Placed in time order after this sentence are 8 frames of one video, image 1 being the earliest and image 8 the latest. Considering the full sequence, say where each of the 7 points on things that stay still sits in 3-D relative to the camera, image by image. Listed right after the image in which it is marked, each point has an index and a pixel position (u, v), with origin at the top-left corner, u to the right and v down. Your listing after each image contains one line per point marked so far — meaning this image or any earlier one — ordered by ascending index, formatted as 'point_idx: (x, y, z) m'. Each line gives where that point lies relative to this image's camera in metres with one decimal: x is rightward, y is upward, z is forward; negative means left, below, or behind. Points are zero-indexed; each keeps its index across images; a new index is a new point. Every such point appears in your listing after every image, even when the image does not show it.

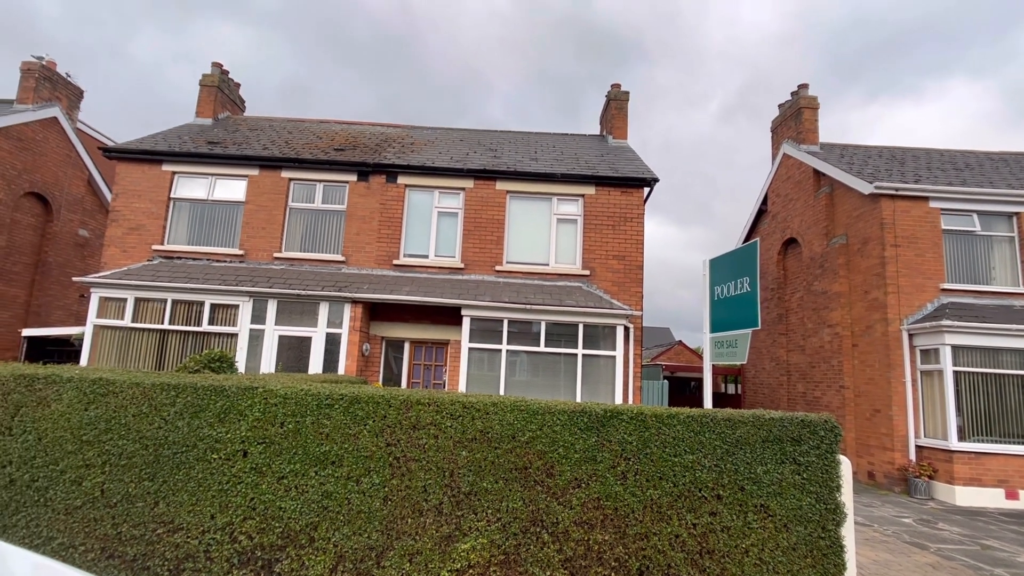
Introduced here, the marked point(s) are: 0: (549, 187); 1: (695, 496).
0: (+0.8, +2.2, +11.9) m
1: (+1.4, -1.6, +4.1) m
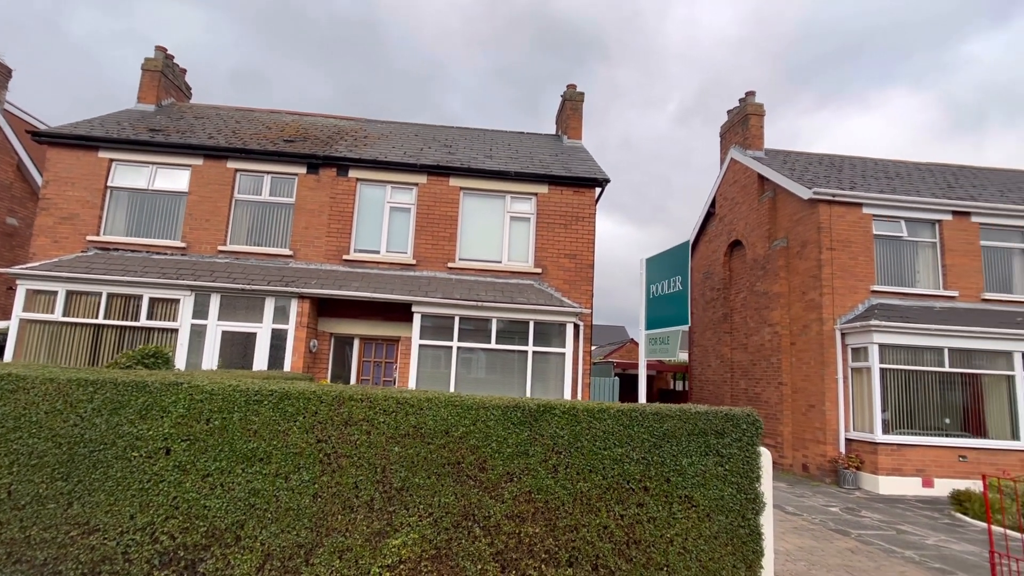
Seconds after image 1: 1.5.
0: (-0.2, +2.3, +12.0) m
1: (+0.9, -1.5, +4.2) m
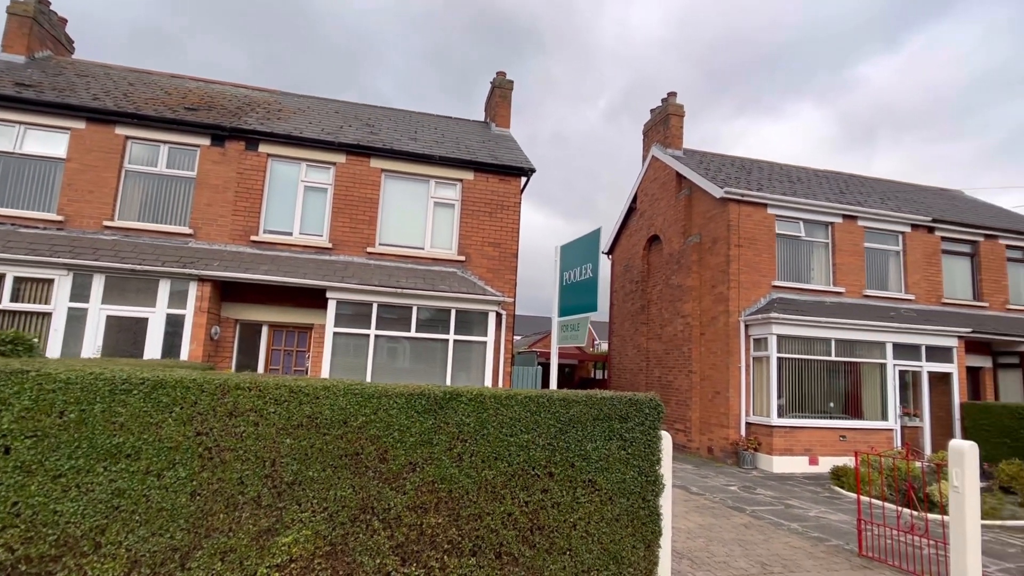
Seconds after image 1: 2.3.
0: (-1.9, +2.6, +11.7) m
1: (+0.1, -1.4, +4.1) m
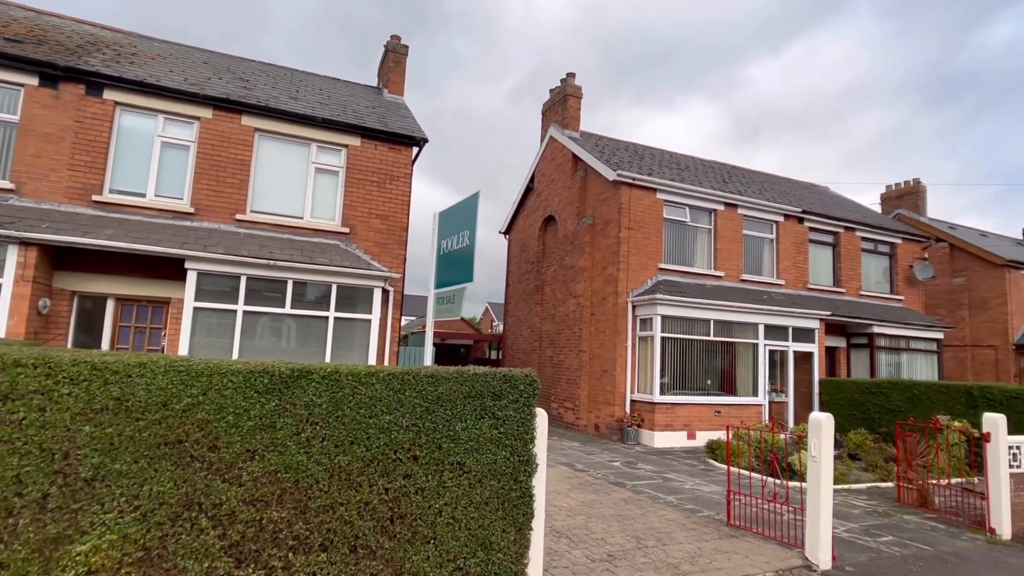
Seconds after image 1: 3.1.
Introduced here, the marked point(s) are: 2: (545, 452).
0: (-4.0, +3.1, +10.7) m
1: (-0.8, -1.2, +3.7) m
2: (+0.2, -1.3, +4.2) m
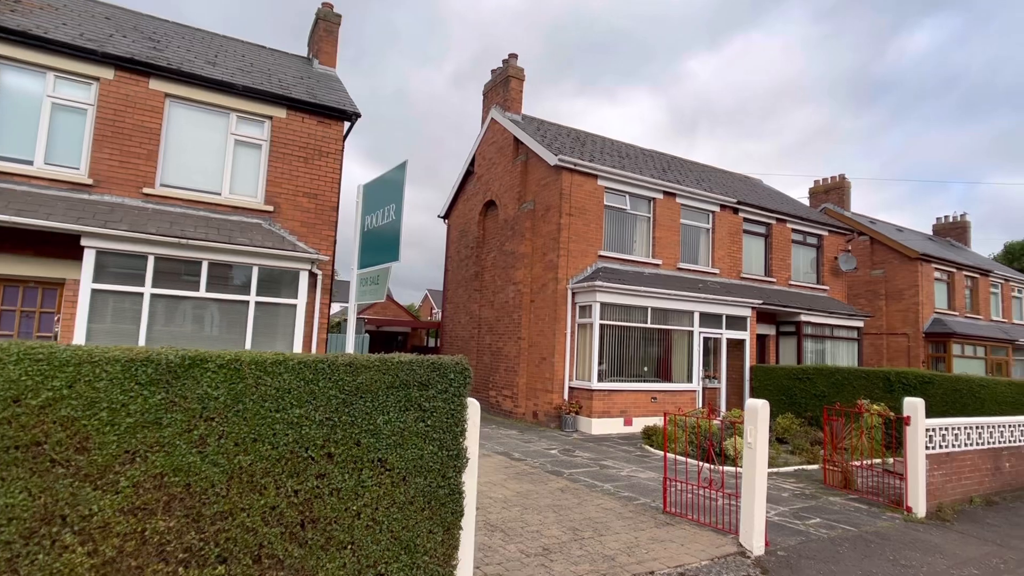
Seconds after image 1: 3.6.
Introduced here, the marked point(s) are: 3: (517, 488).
0: (-5.2, +3.4, +9.8) m
1: (-1.3, -1.0, +3.3) m
2: (-0.3, -1.1, +3.9) m
3: (+0.1, -2.6, +7.0) m
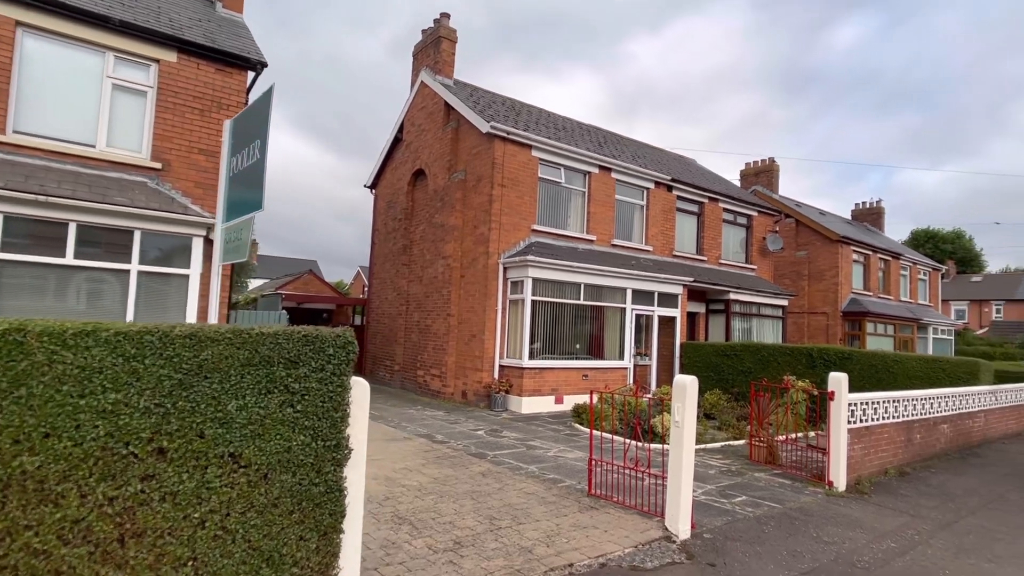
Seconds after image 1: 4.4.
0: (-6.4, +3.9, +8.4) m
1: (-1.9, -0.8, +2.6) m
2: (-0.9, -0.9, +3.3) m
3: (-0.9, -2.2, +6.5) m
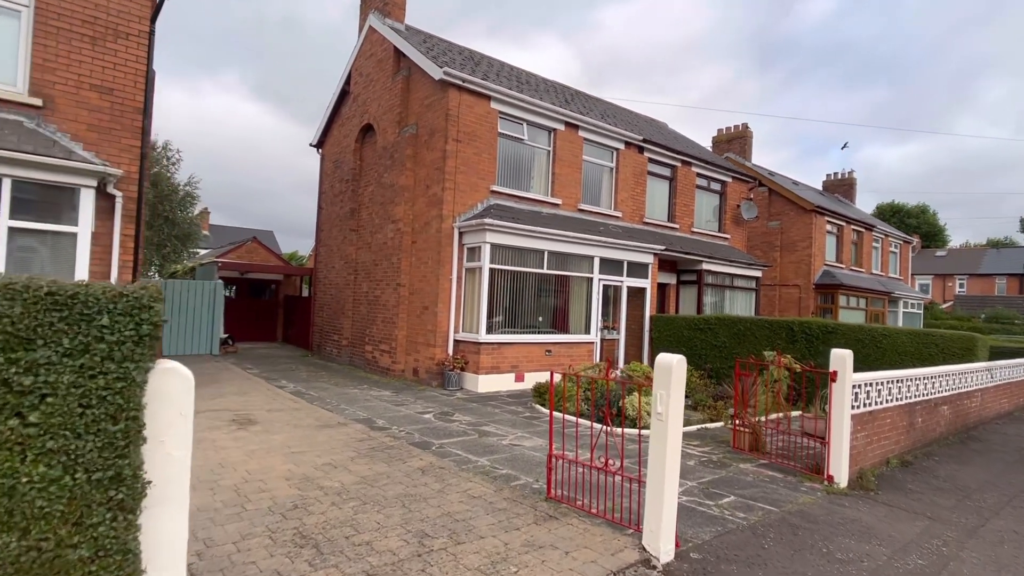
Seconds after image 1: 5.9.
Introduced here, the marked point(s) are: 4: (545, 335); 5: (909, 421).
0: (-7.0, +4.5, +6.7) m
1: (-2.1, -0.6, +1.3) m
2: (-1.2, -0.6, +2.1) m
3: (-1.5, -1.8, +5.4) m
4: (+0.7, -1.0, +11.2) m
5: (+4.6, -1.5, +6.3) m
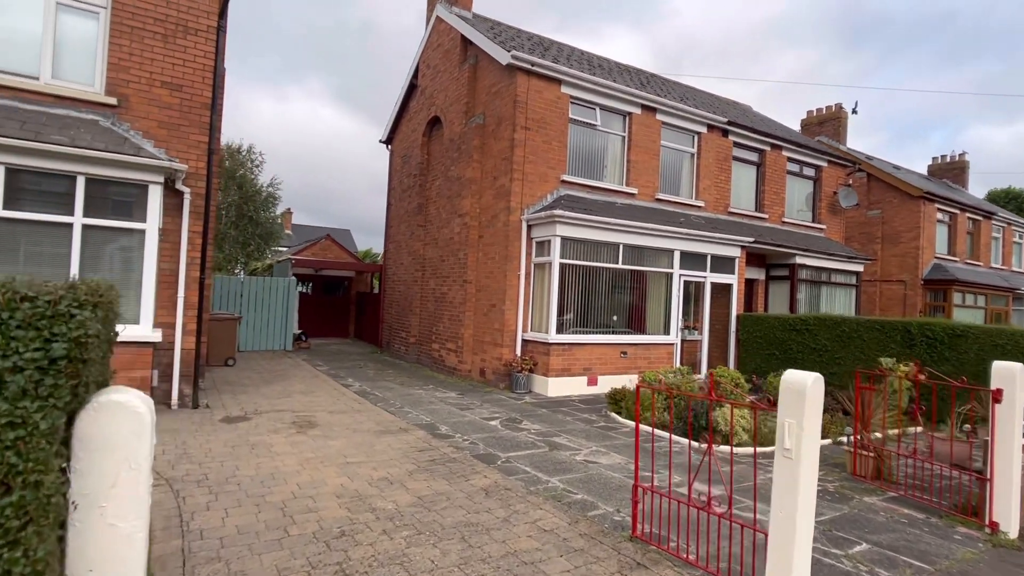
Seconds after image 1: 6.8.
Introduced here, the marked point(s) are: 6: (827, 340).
0: (-6.1, +4.5, +6.8) m
1: (-2.0, -0.6, +0.9) m
2: (-1.0, -0.6, +1.6) m
3: (-0.8, -1.8, +4.9) m
4: (+2.1, -0.9, +10.4) m
5: (+5.3, -1.5, +5.0) m
6: (+5.5, -0.9, +9.5) m
